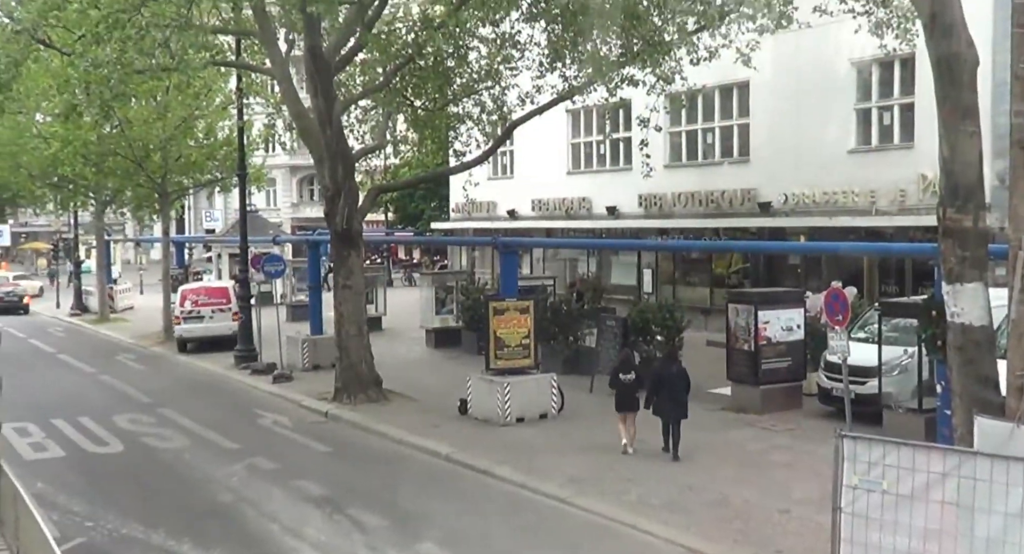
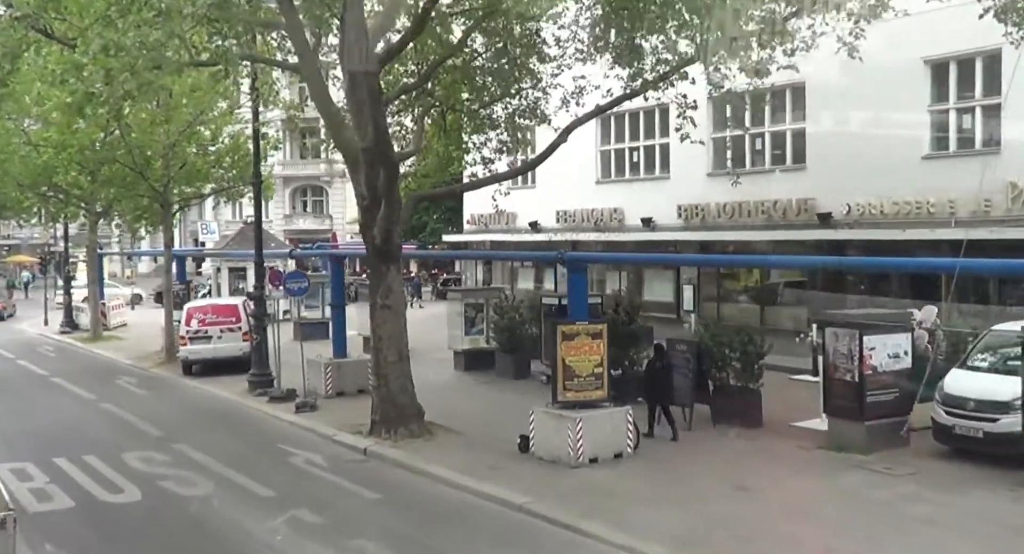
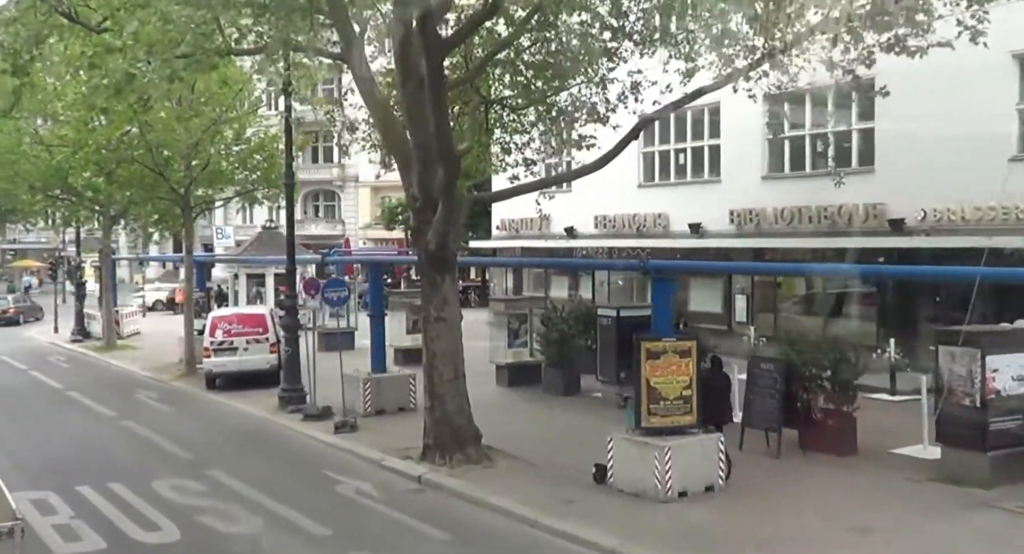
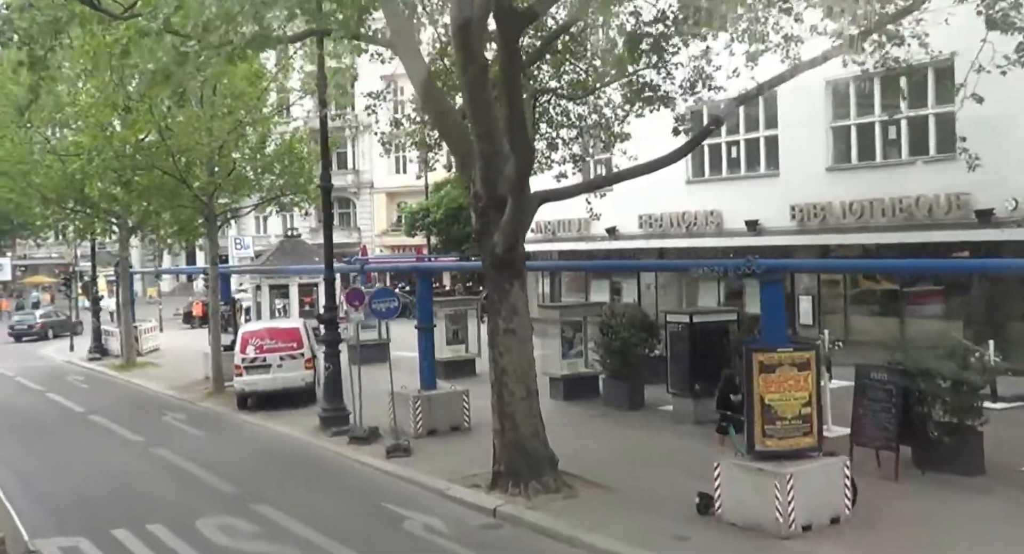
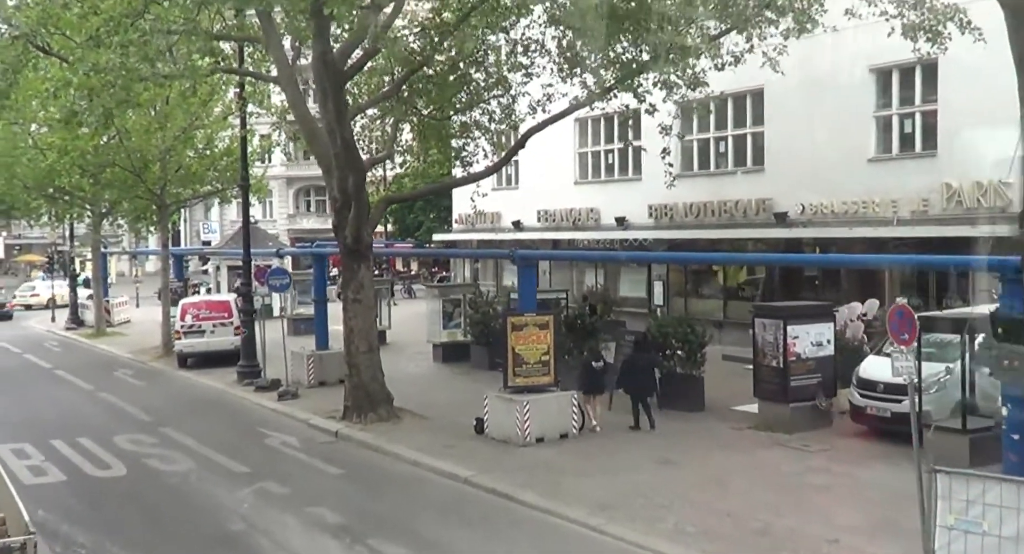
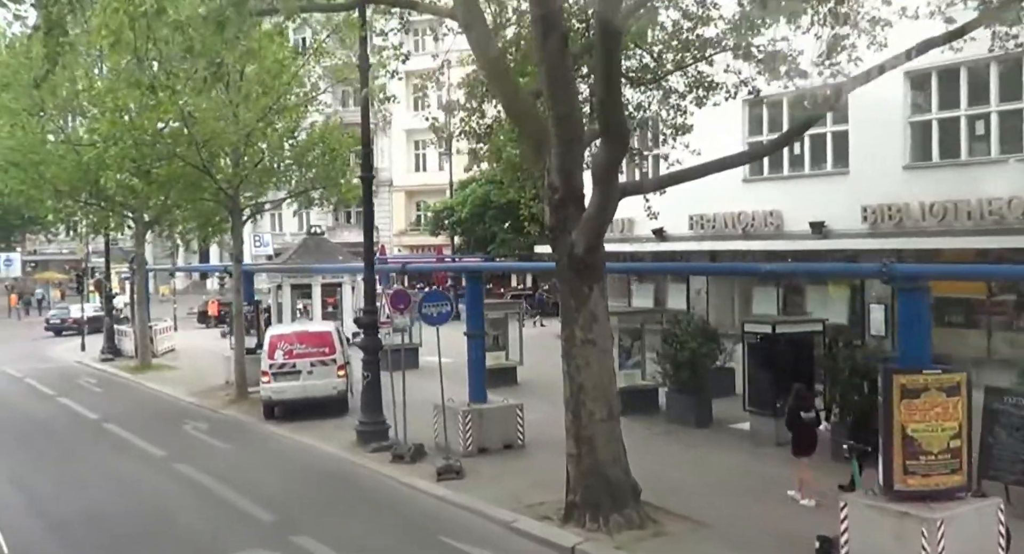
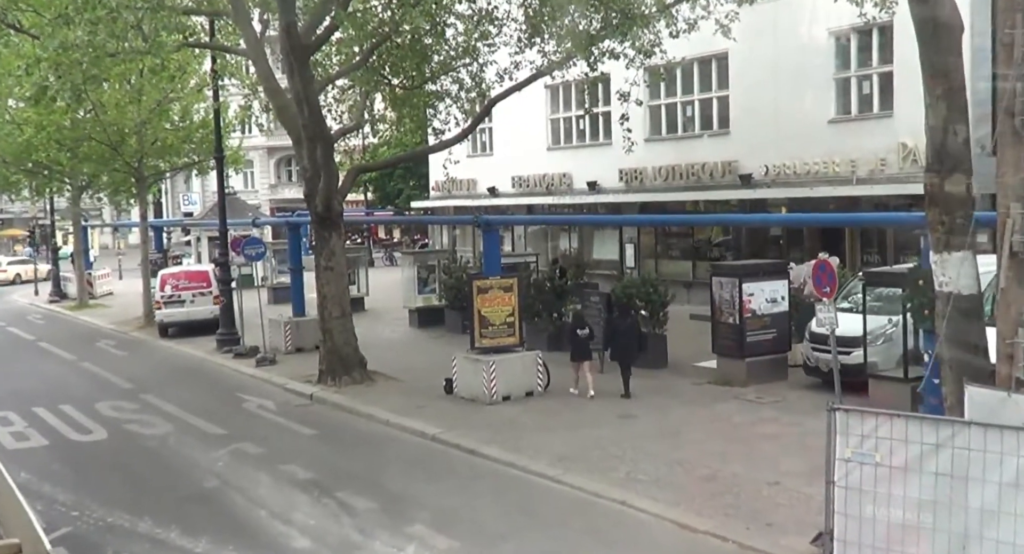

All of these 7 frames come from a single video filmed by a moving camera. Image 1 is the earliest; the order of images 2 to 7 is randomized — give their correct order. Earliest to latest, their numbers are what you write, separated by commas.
7, 5, 2, 3, 4, 6
